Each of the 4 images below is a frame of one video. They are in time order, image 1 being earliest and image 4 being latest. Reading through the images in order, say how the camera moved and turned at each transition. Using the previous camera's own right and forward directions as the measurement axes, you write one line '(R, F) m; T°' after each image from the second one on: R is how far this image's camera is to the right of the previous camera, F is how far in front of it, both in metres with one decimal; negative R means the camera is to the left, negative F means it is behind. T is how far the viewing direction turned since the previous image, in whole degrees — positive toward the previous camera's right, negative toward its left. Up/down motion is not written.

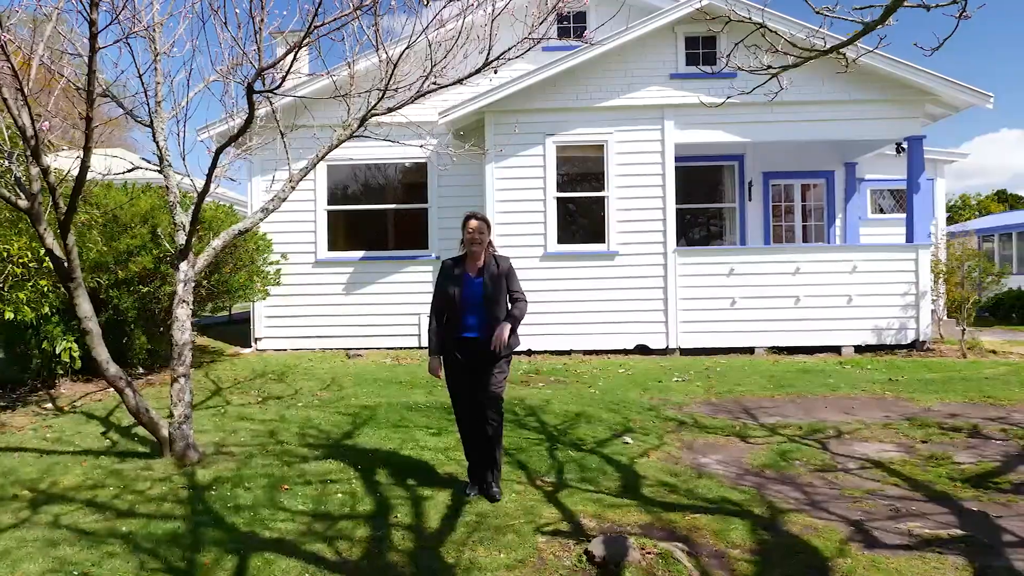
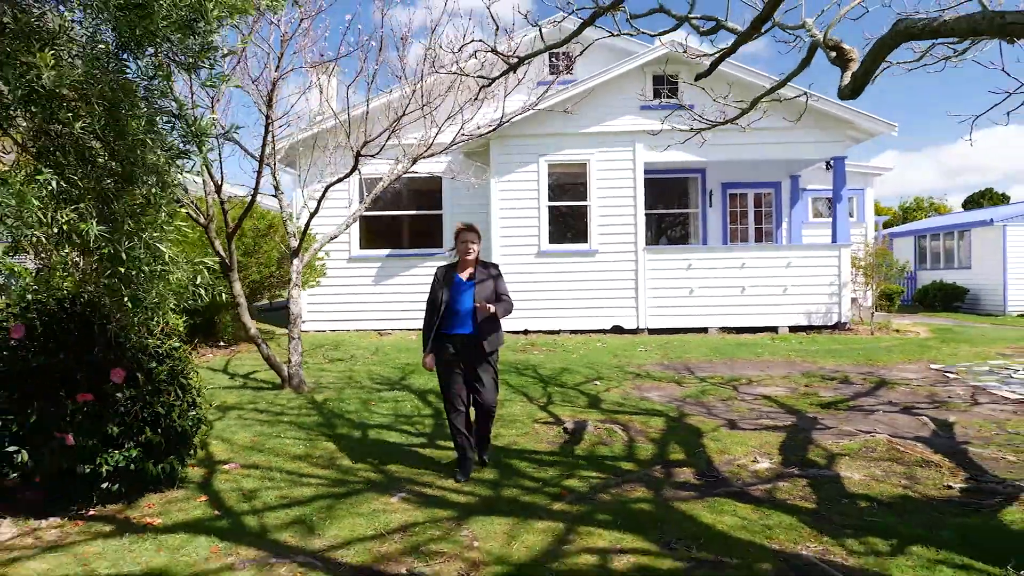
(-0.1, -2.3) m; +1°
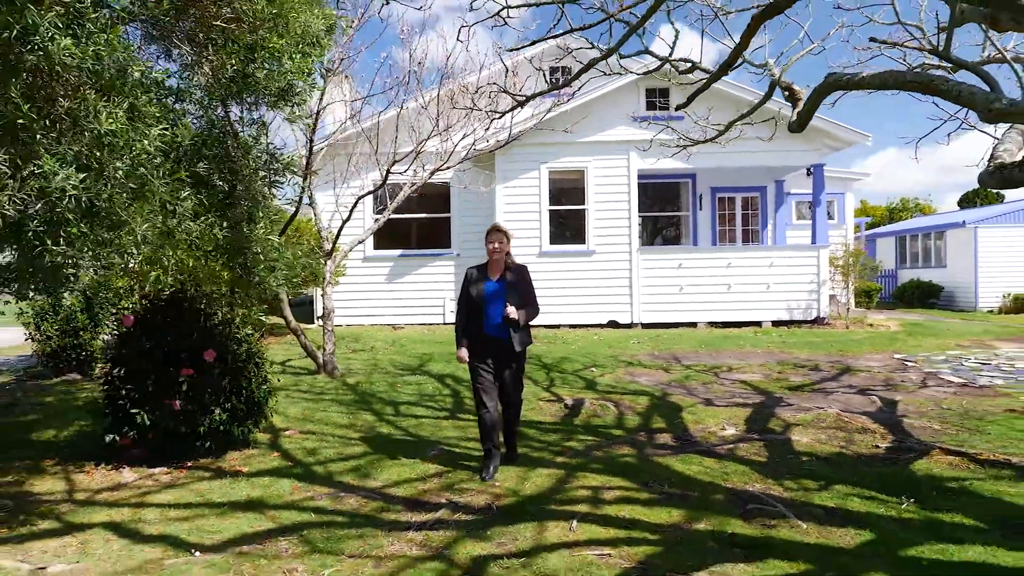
(-0.1, -1.0) m; 0°
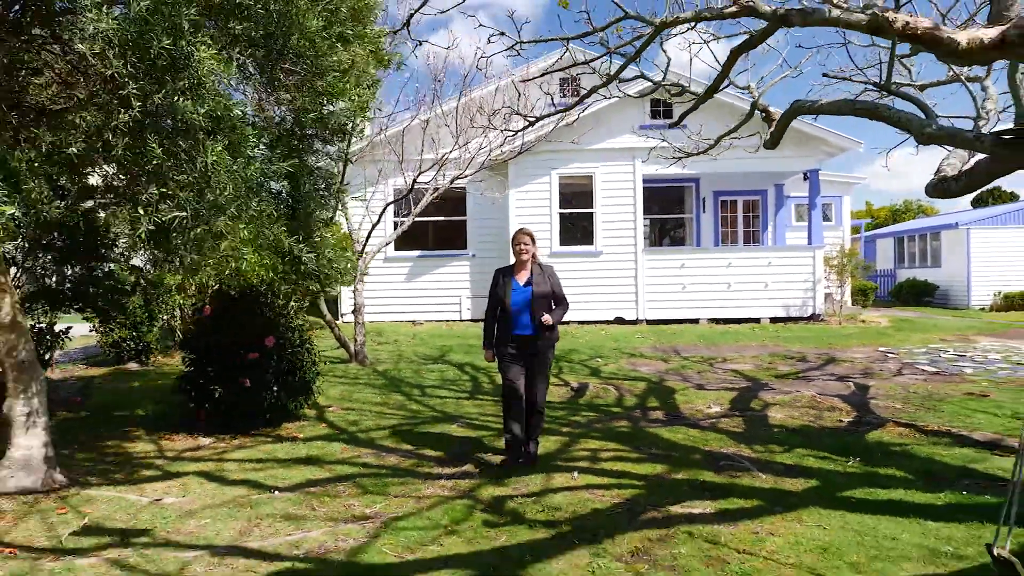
(0.0, -0.8) m; -1°
